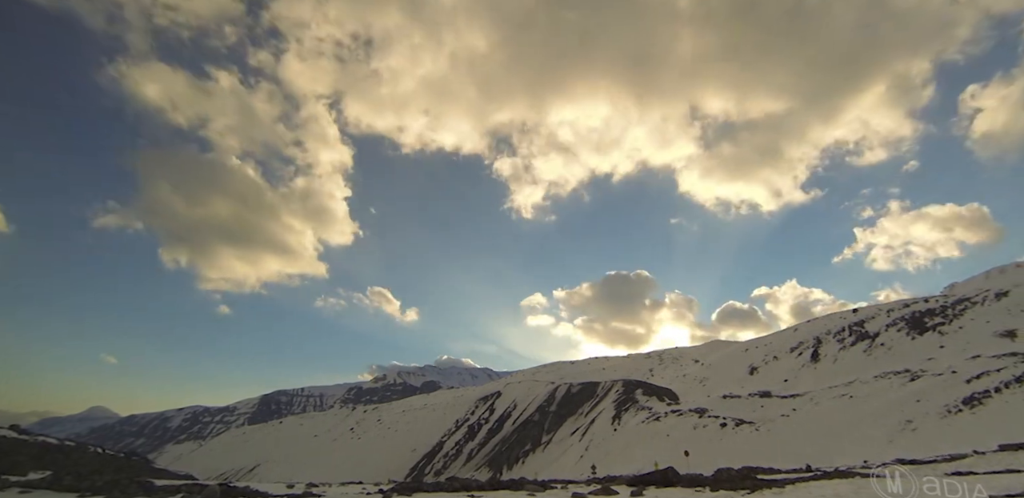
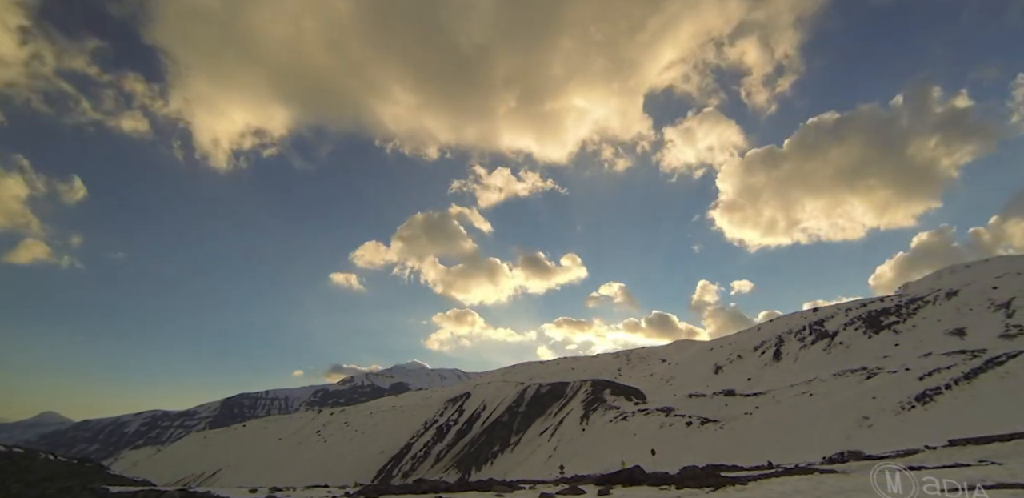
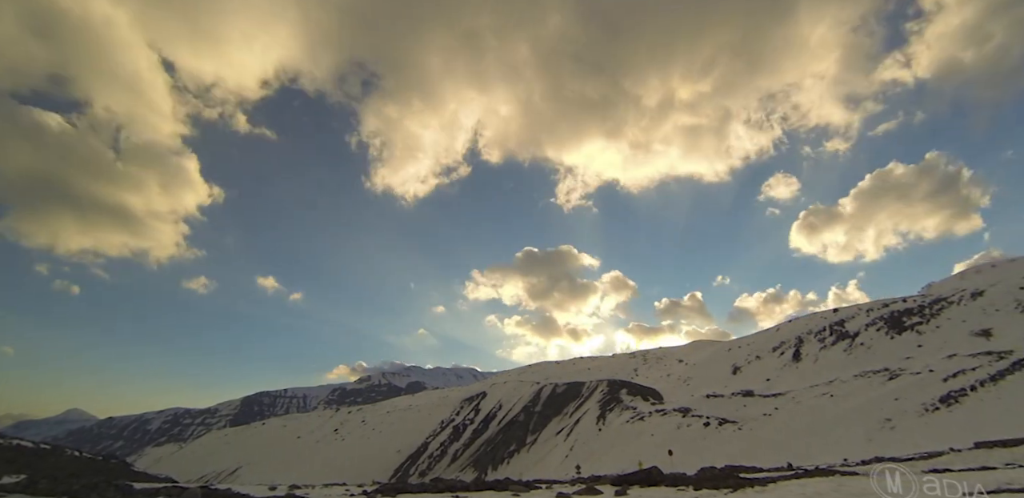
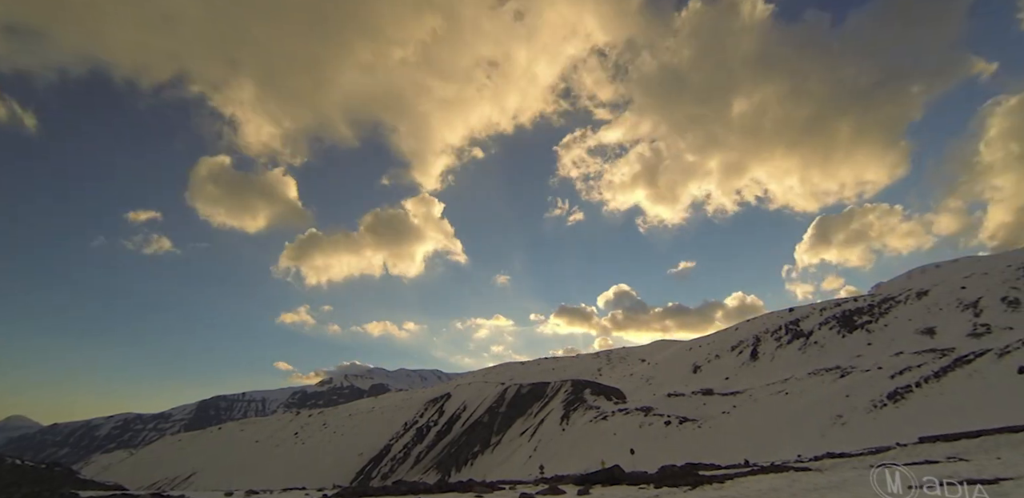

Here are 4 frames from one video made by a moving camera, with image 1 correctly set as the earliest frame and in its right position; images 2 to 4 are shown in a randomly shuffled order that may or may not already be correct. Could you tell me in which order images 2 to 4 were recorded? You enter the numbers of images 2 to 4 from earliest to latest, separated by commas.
3, 2, 4
